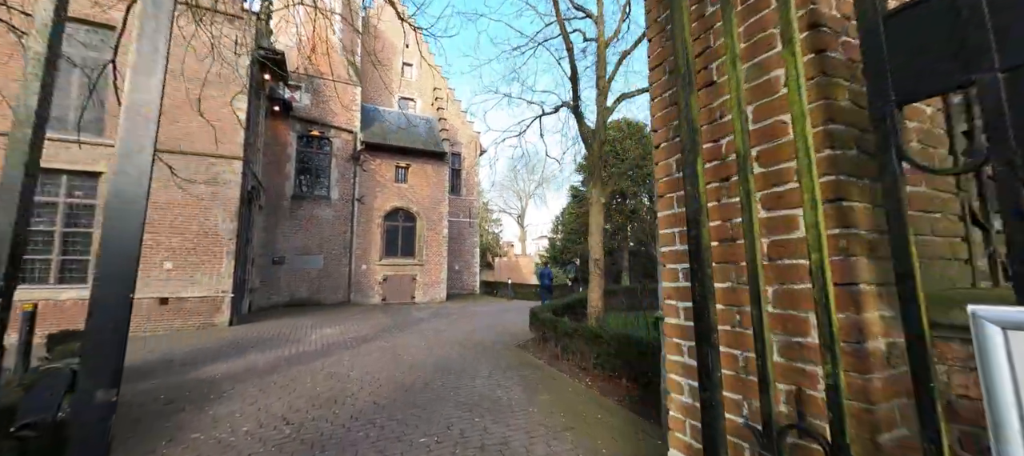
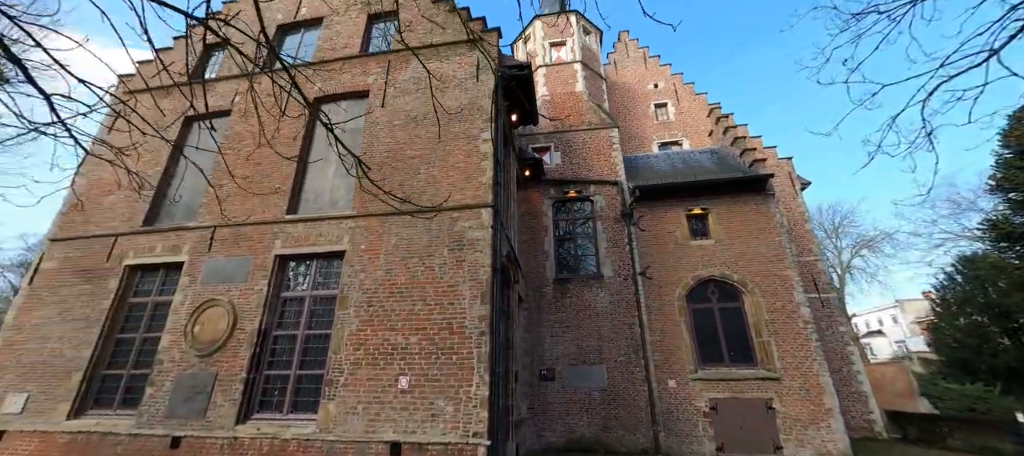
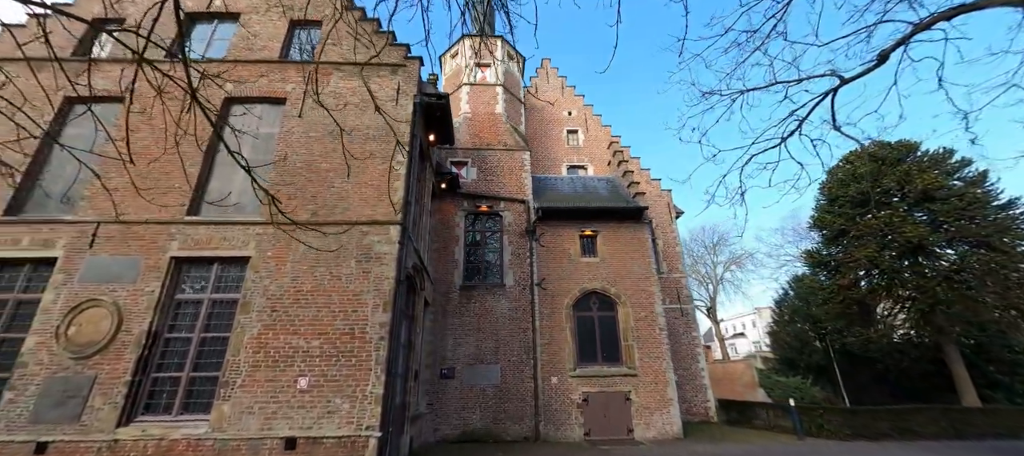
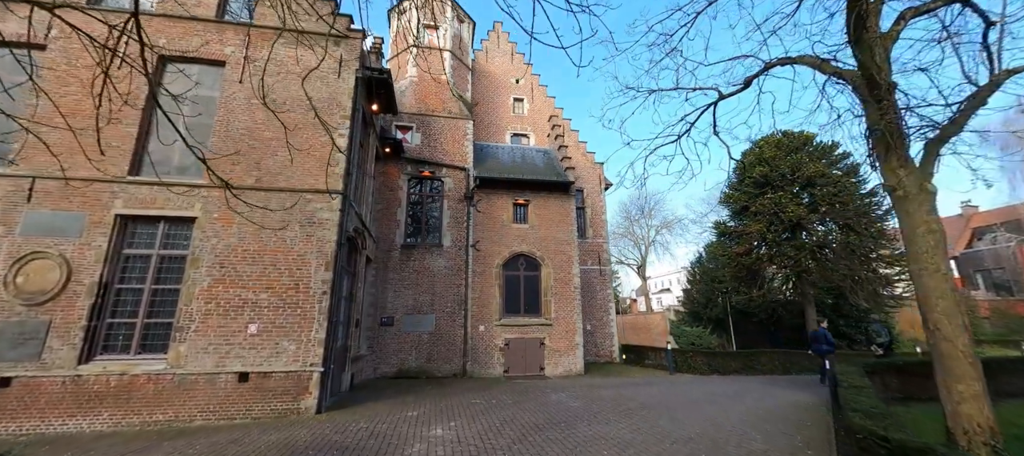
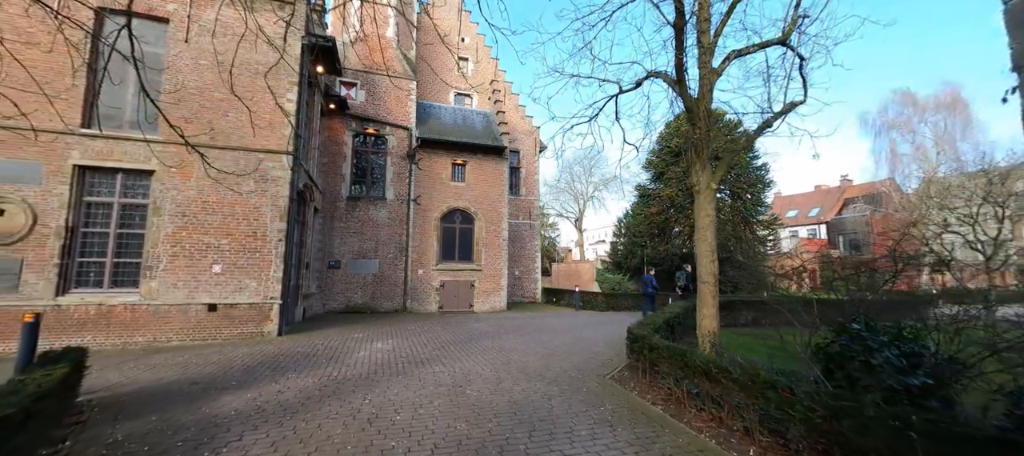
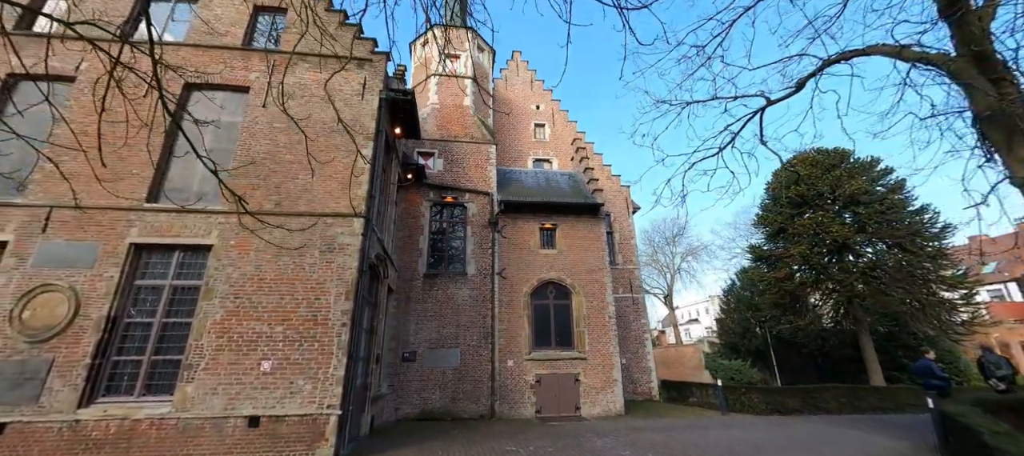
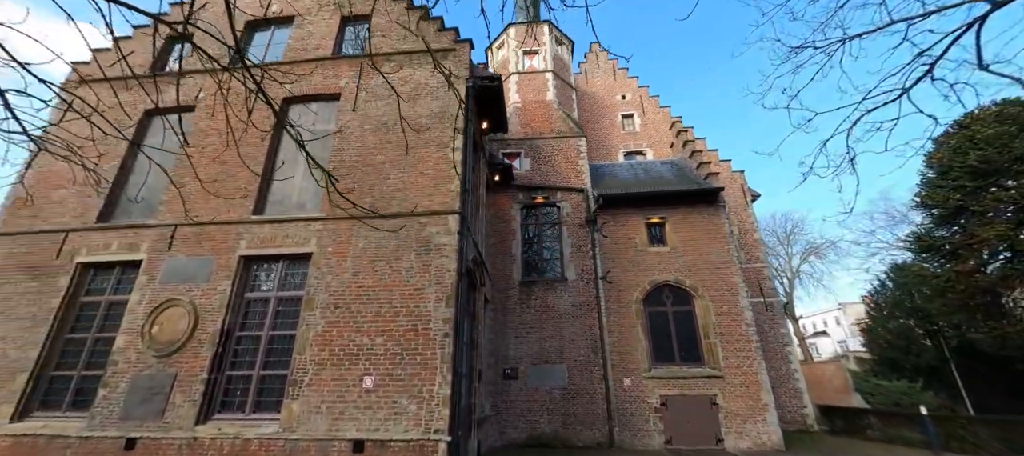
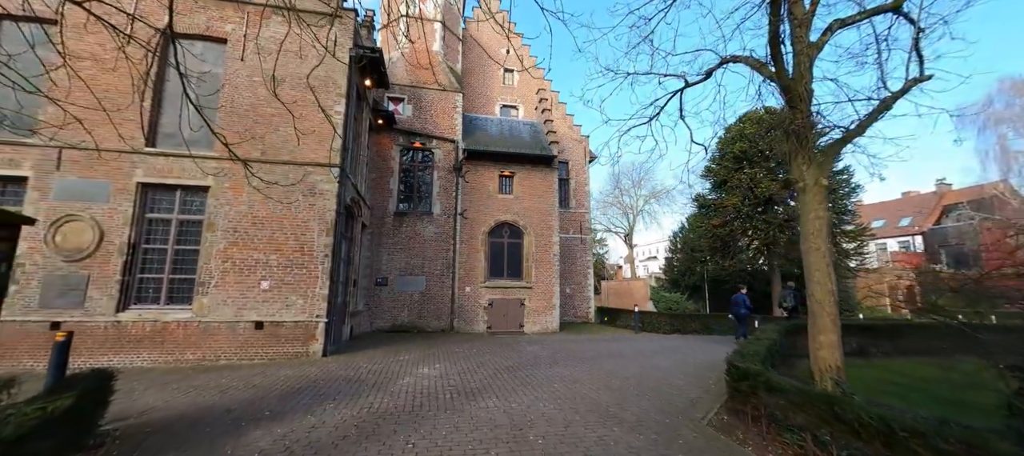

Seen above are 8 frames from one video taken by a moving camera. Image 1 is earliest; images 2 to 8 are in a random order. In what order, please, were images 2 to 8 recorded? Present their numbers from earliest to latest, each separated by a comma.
5, 8, 4, 6, 3, 7, 2
